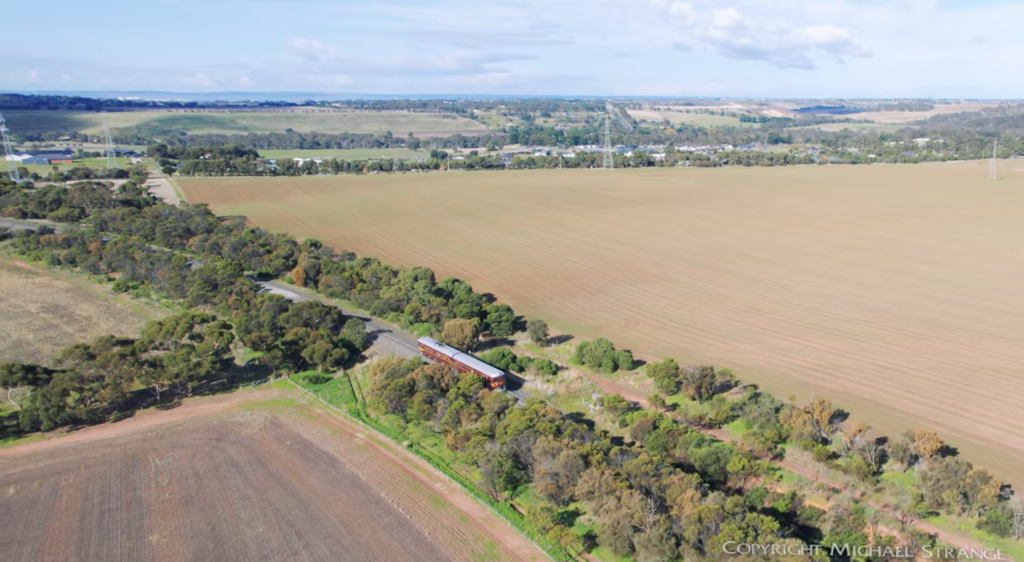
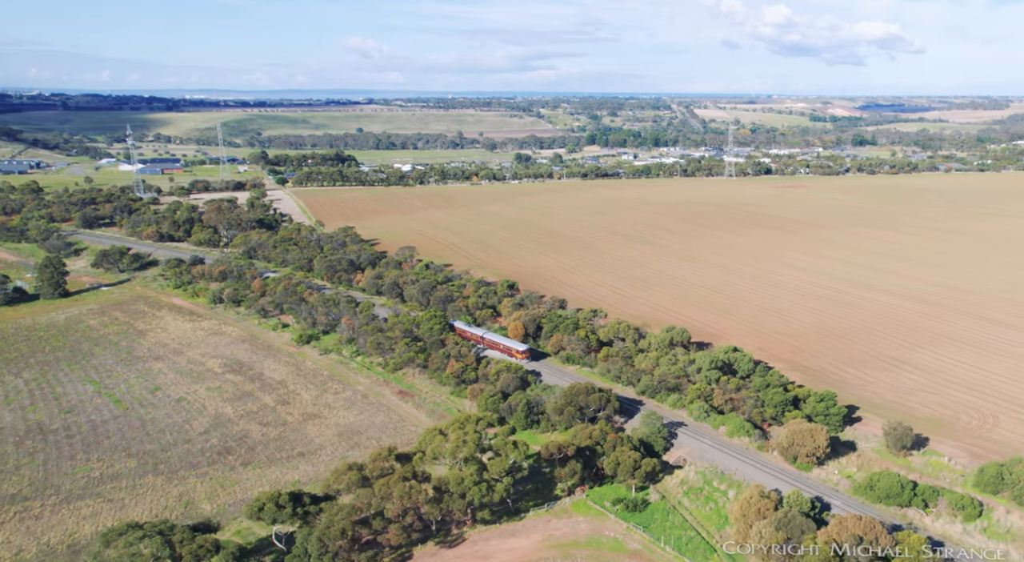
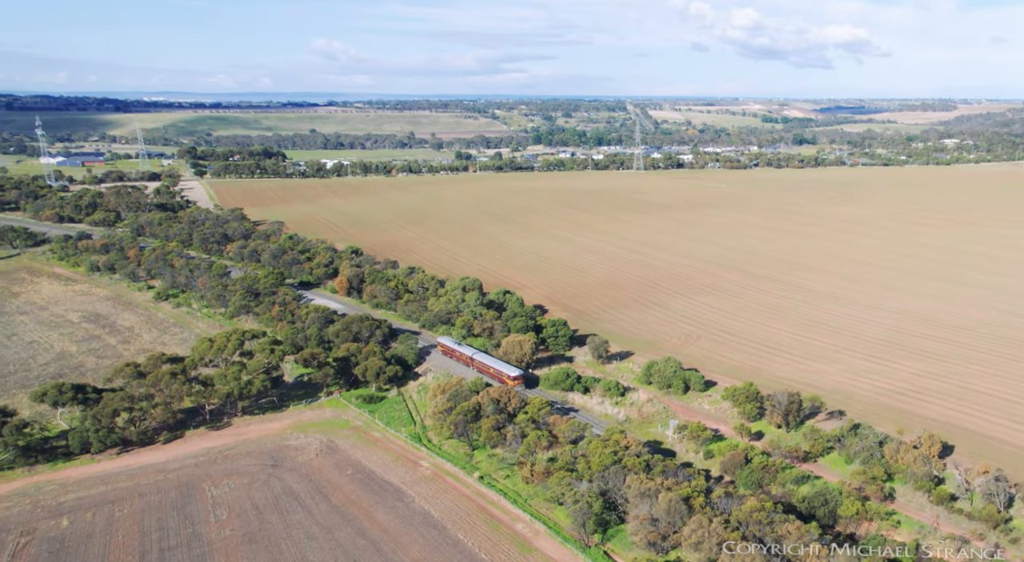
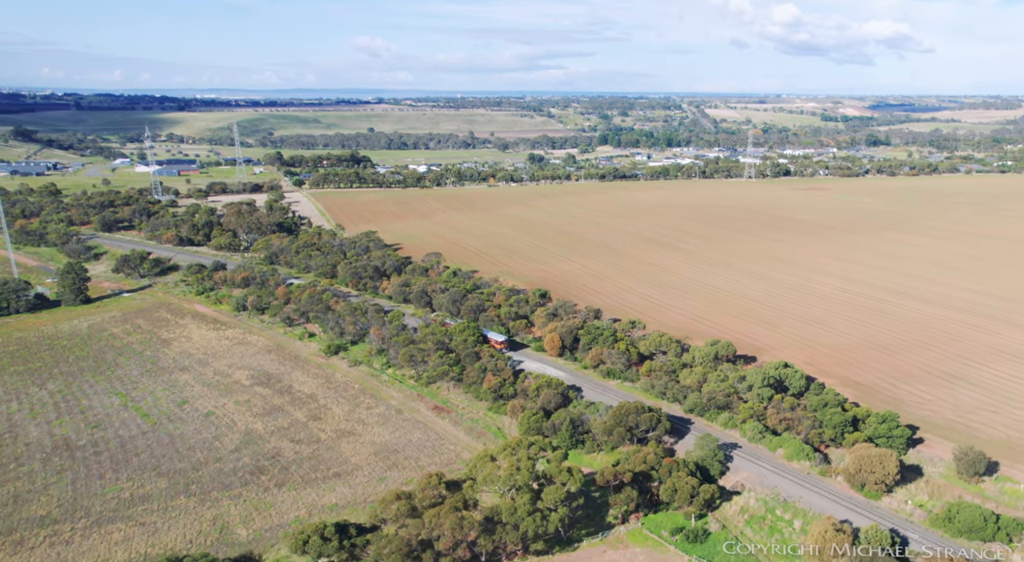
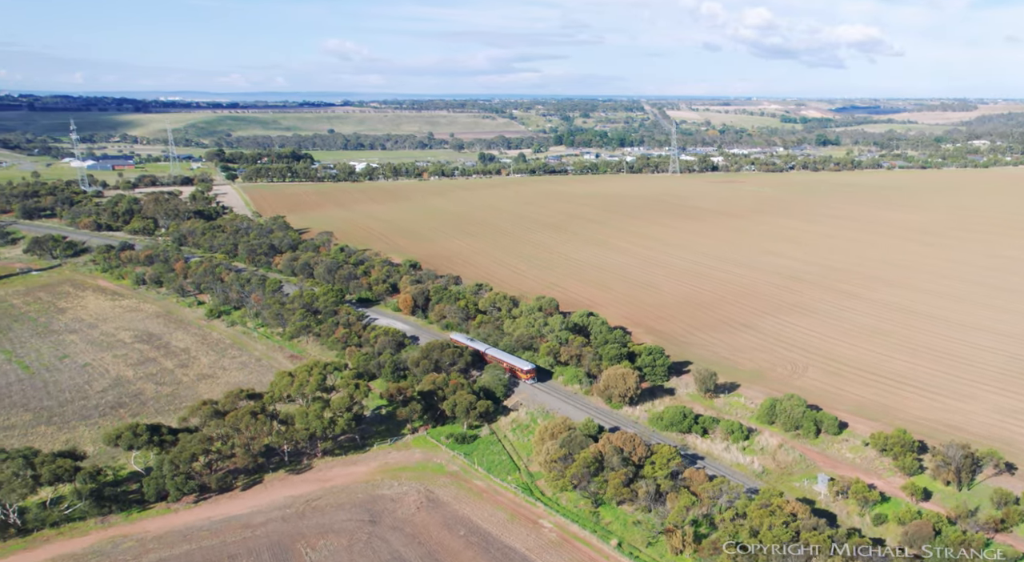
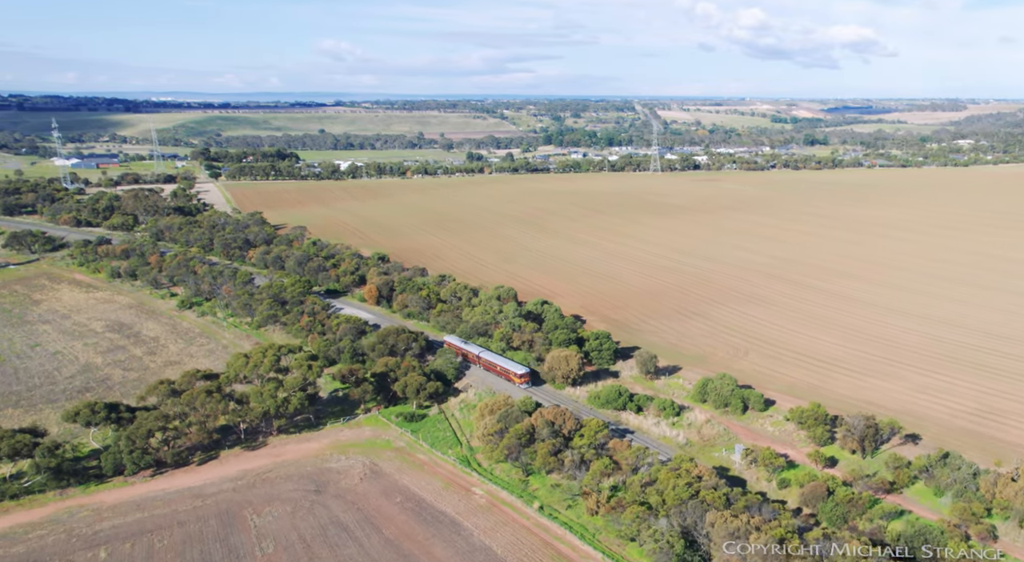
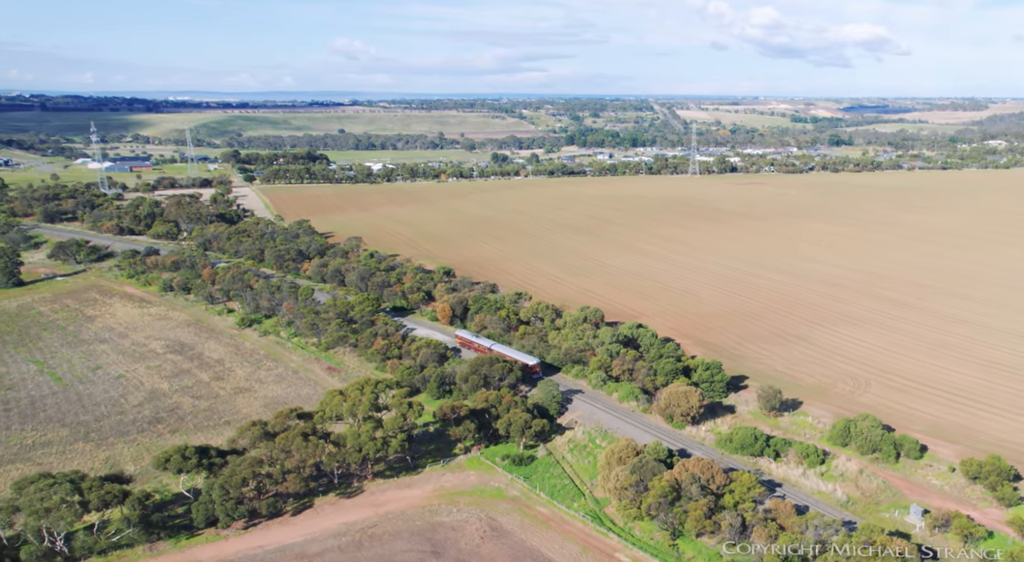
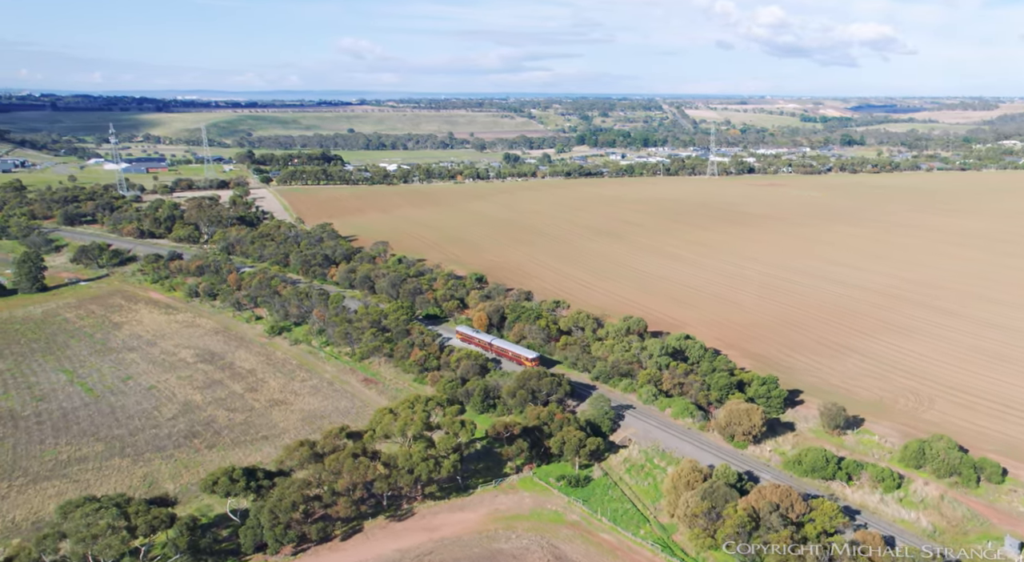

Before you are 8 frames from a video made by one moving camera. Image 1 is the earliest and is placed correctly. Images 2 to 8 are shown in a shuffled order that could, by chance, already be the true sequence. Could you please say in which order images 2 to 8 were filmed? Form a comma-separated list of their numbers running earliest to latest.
3, 6, 5, 7, 8, 2, 4
